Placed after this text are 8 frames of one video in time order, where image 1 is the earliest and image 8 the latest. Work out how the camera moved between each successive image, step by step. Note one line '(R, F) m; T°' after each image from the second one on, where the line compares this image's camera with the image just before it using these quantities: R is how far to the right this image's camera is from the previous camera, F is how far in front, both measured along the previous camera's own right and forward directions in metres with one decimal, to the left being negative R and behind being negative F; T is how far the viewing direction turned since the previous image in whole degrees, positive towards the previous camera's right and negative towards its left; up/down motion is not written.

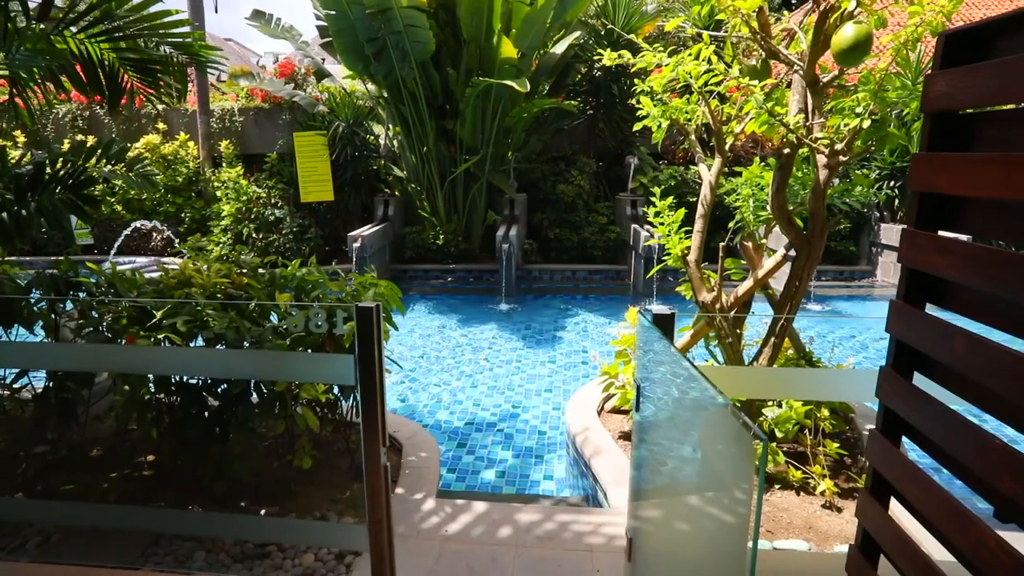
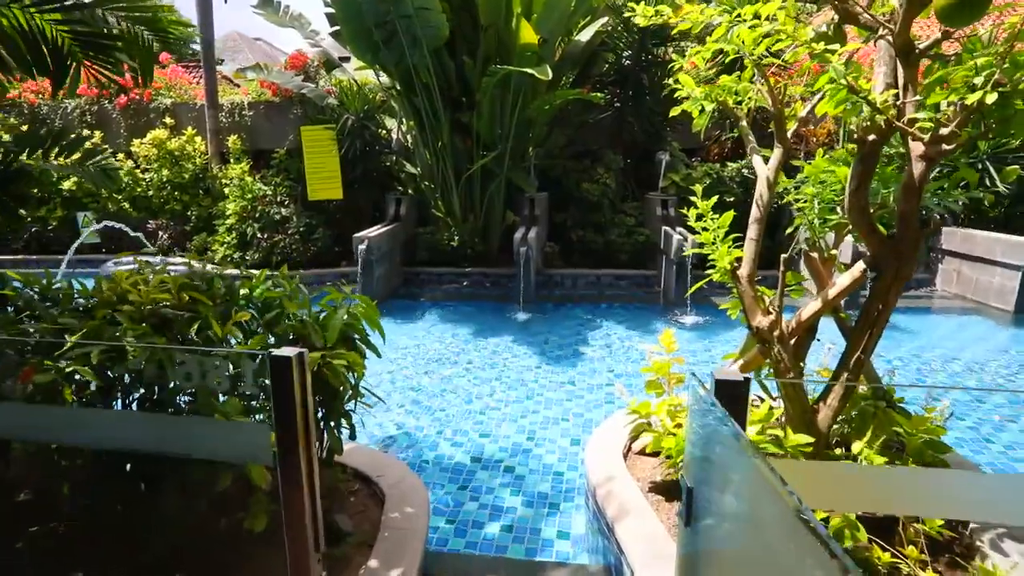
(+0.1, +0.6) m; -2°
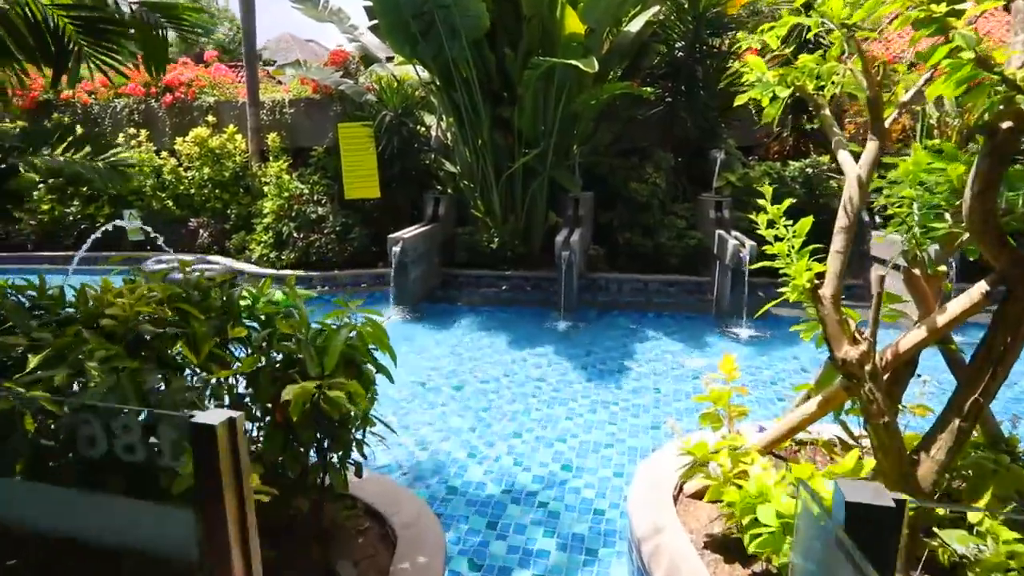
(0.0, +0.4) m; -4°
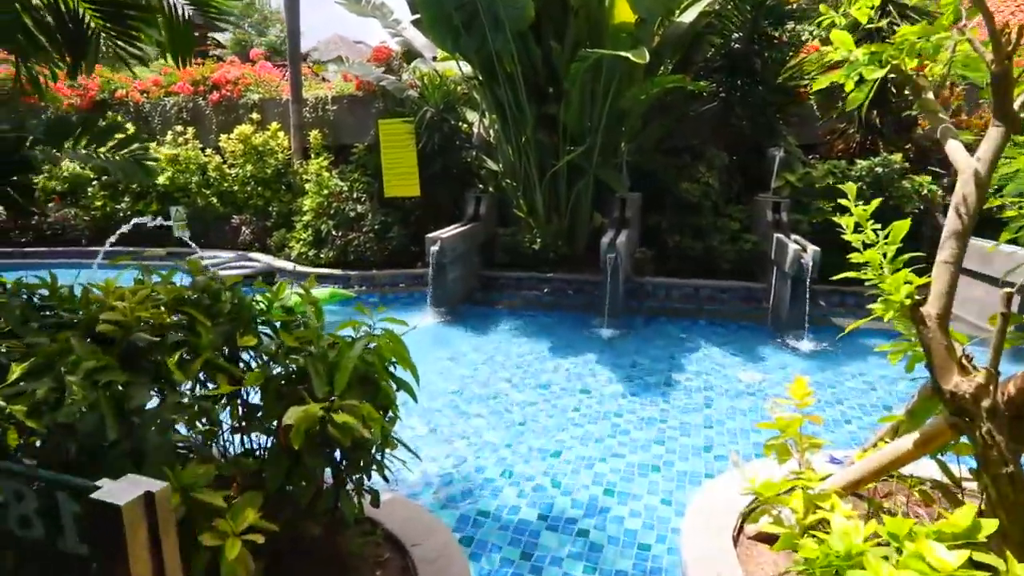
(0.0, +0.3) m; -4°
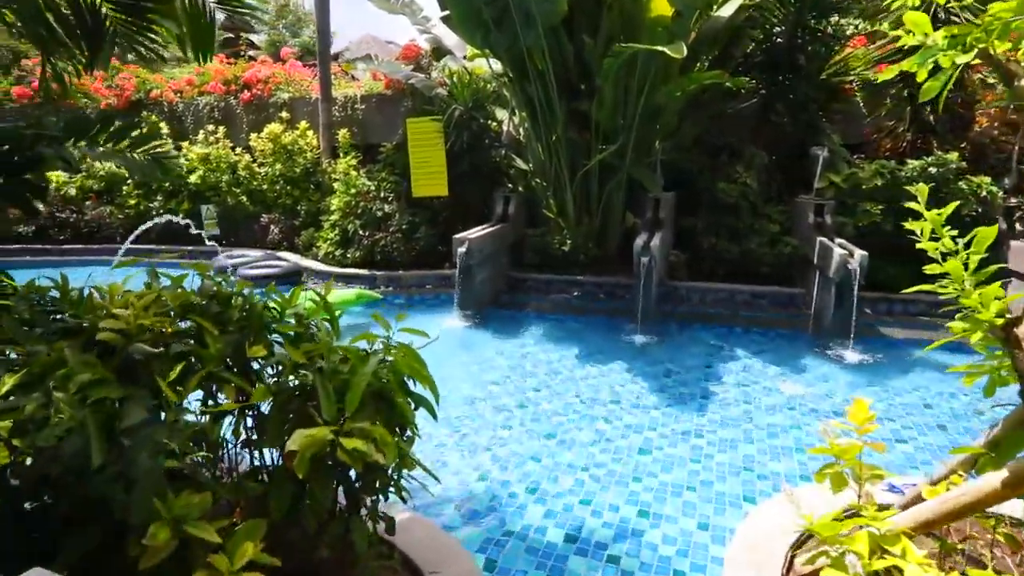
(0.0, +0.2) m; -3°
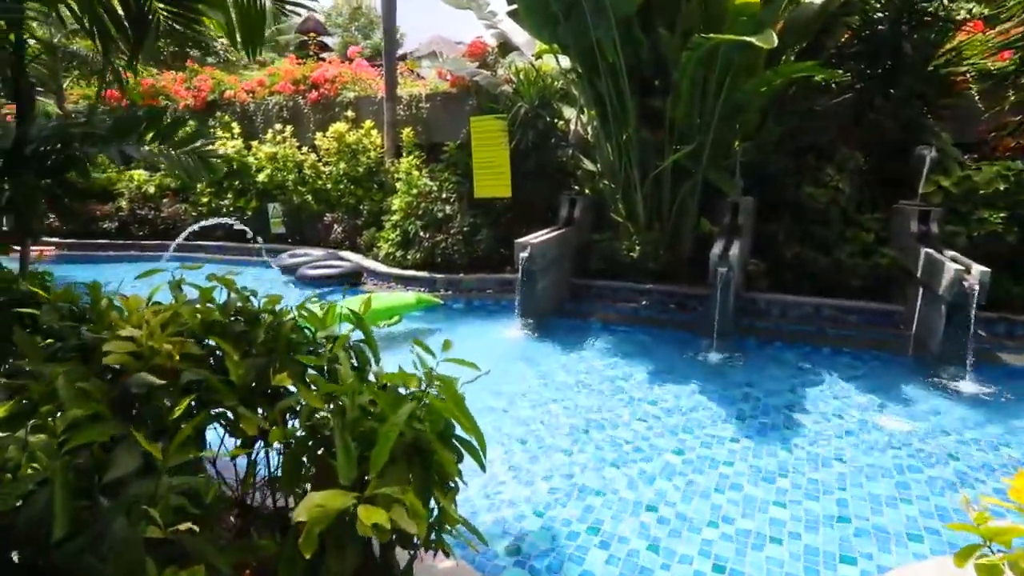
(0.0, +0.3) m; -6°
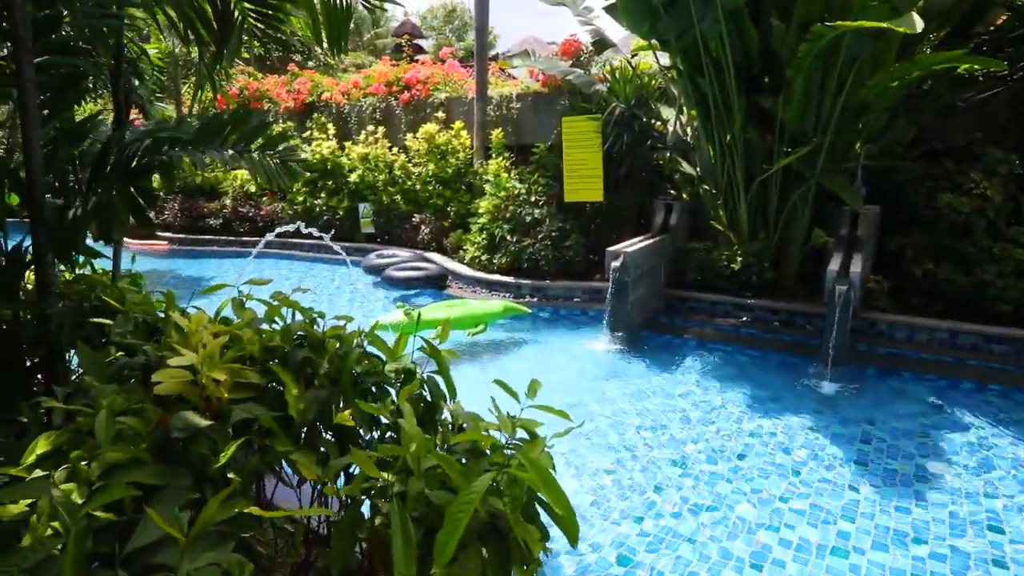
(0.0, +0.3) m; -8°
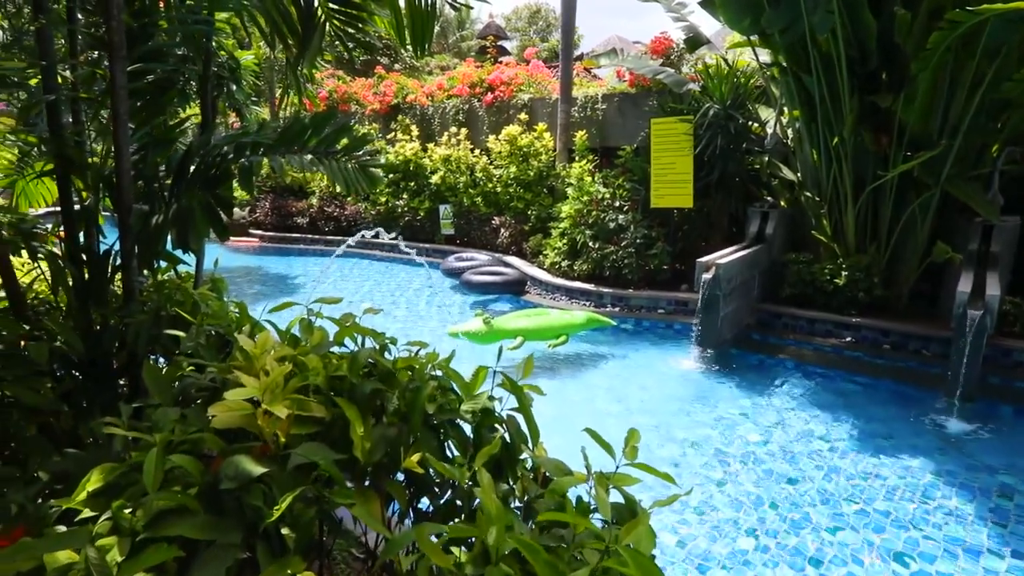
(0.0, +0.2) m; -7°
